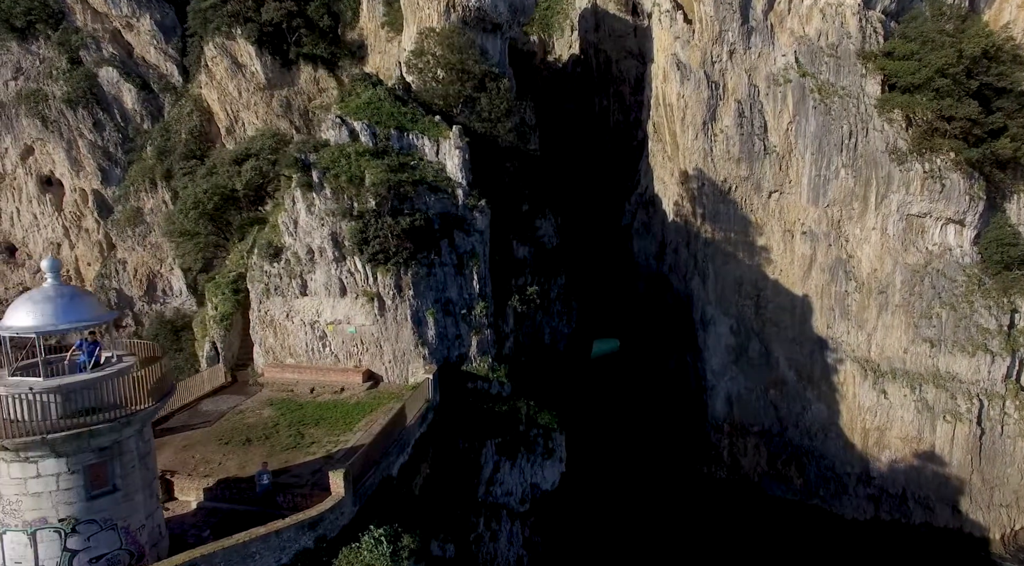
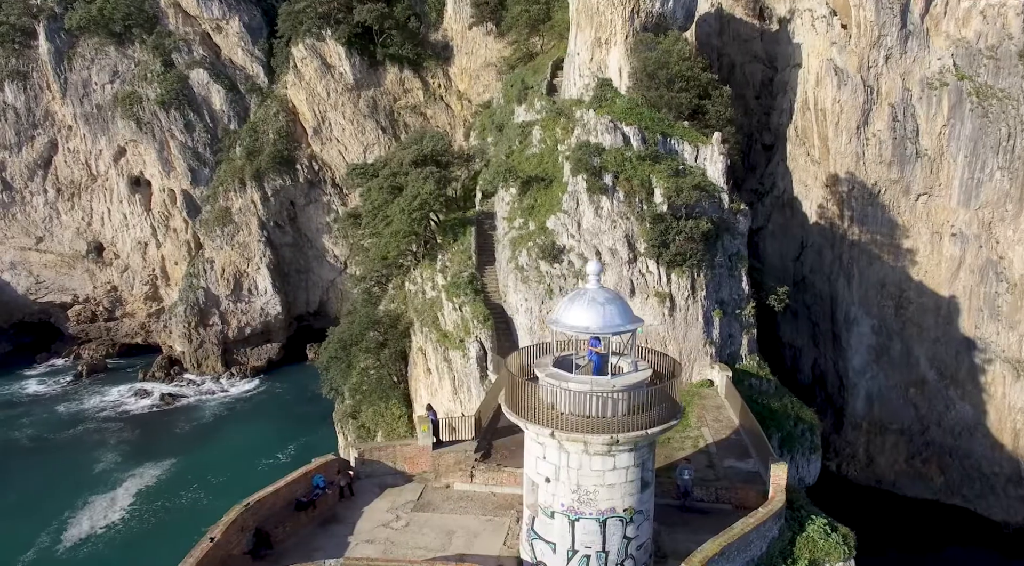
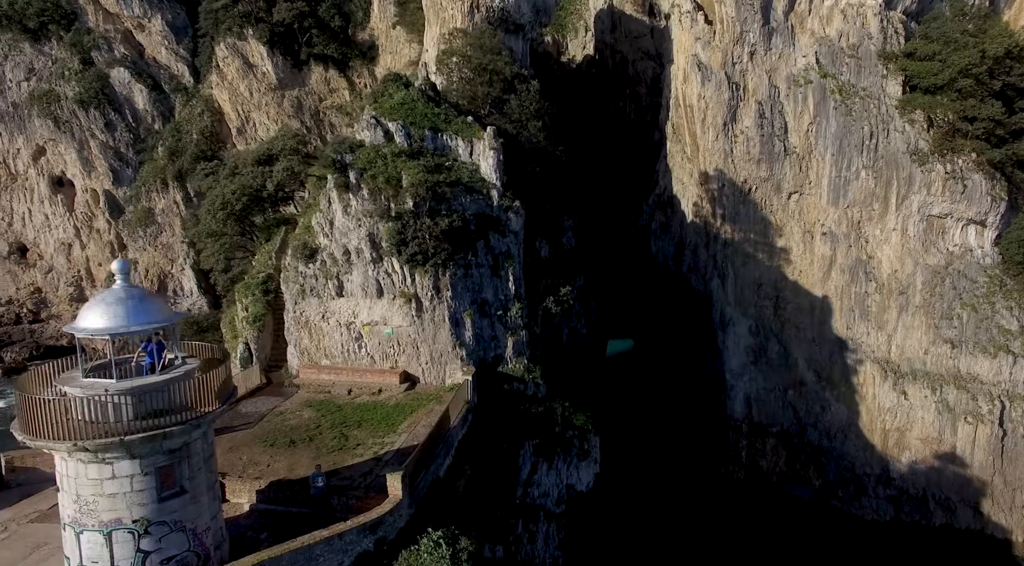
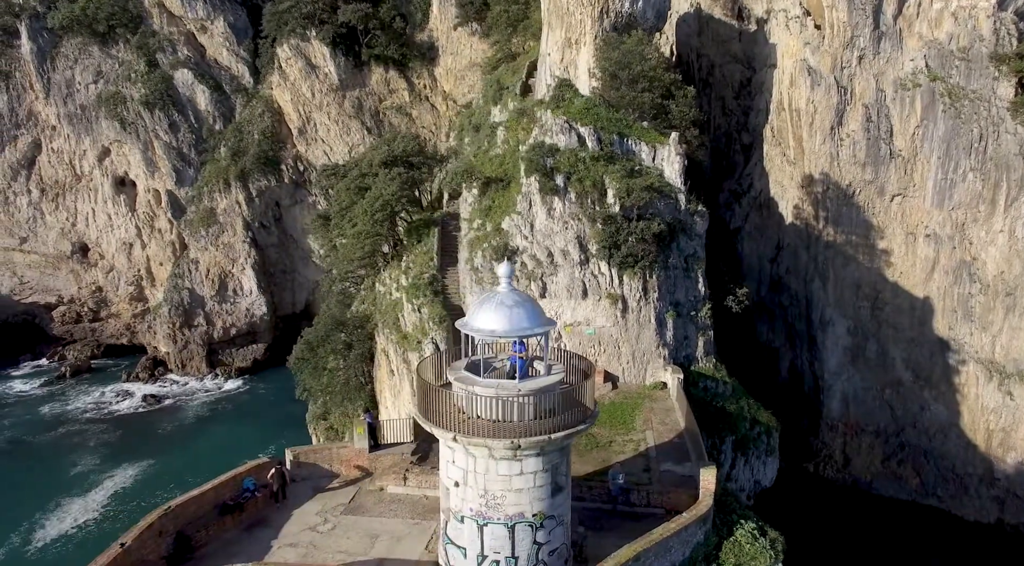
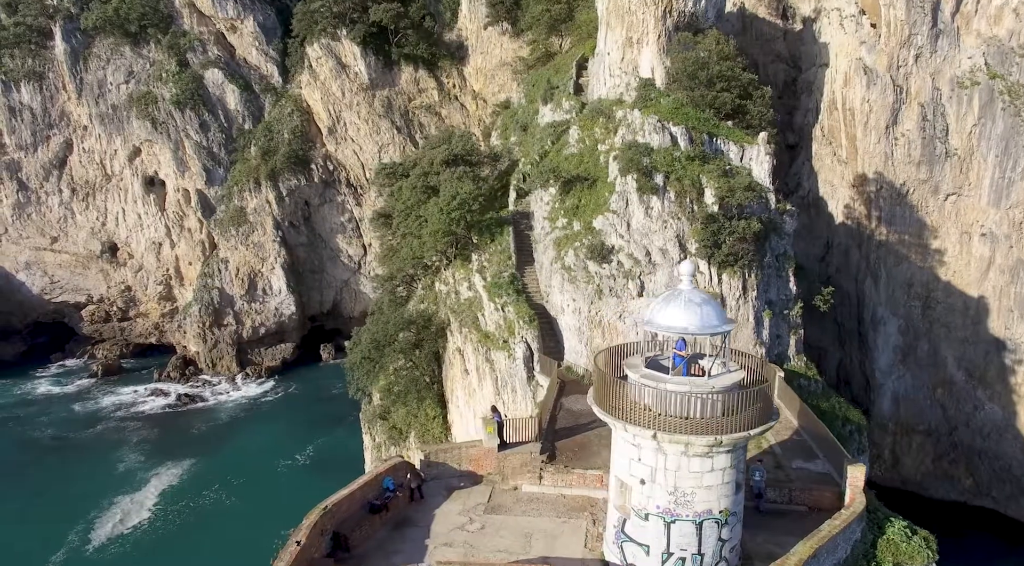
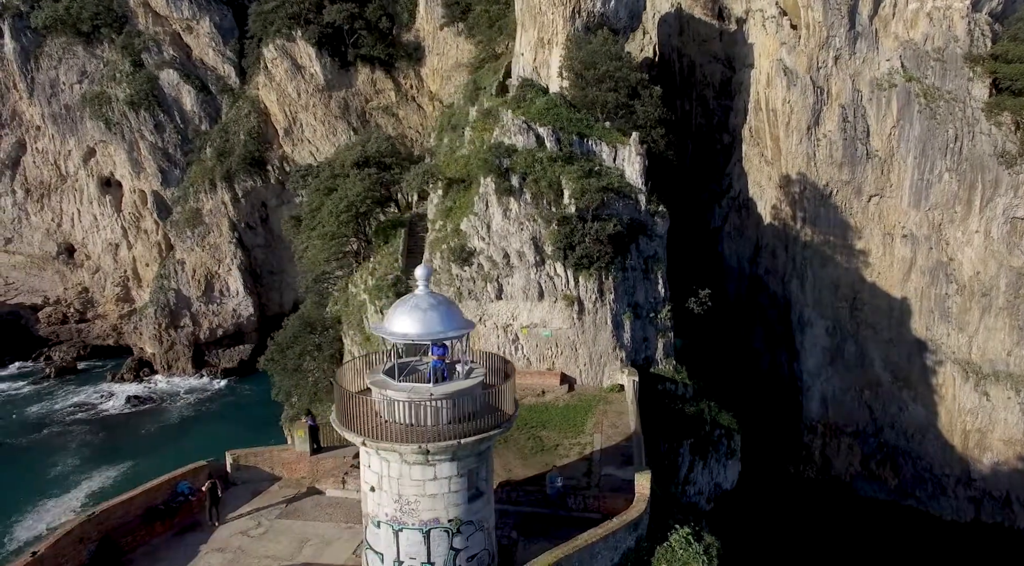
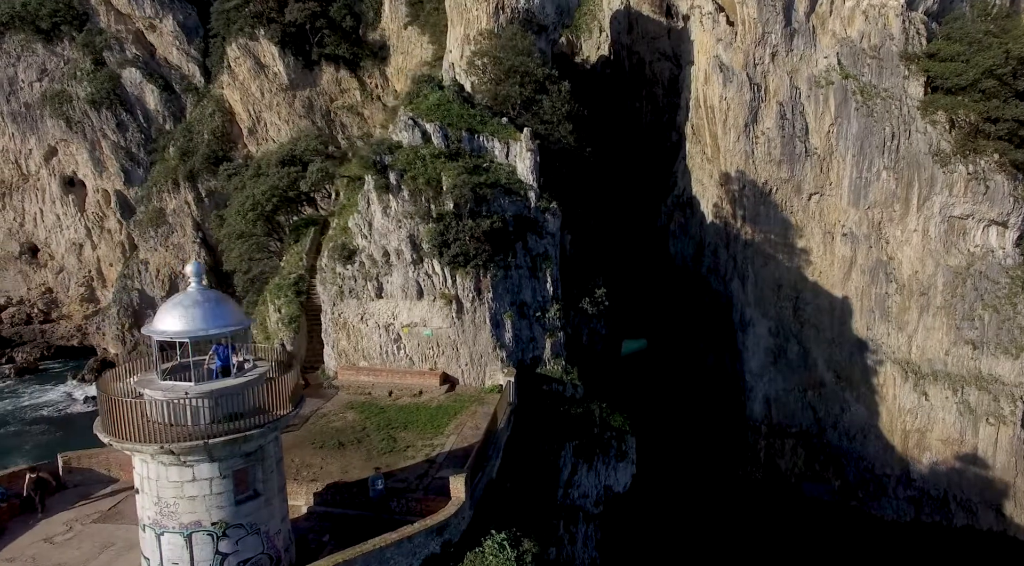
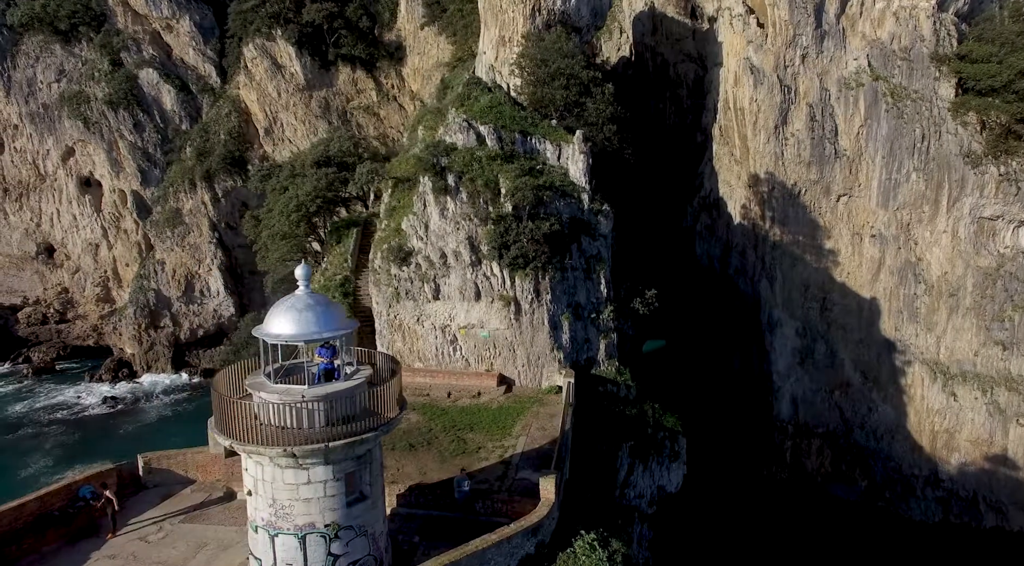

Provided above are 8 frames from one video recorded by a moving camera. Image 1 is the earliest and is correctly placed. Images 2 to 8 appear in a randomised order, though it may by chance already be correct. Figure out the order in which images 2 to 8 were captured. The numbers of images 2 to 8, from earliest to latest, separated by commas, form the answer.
3, 7, 8, 6, 4, 2, 5
